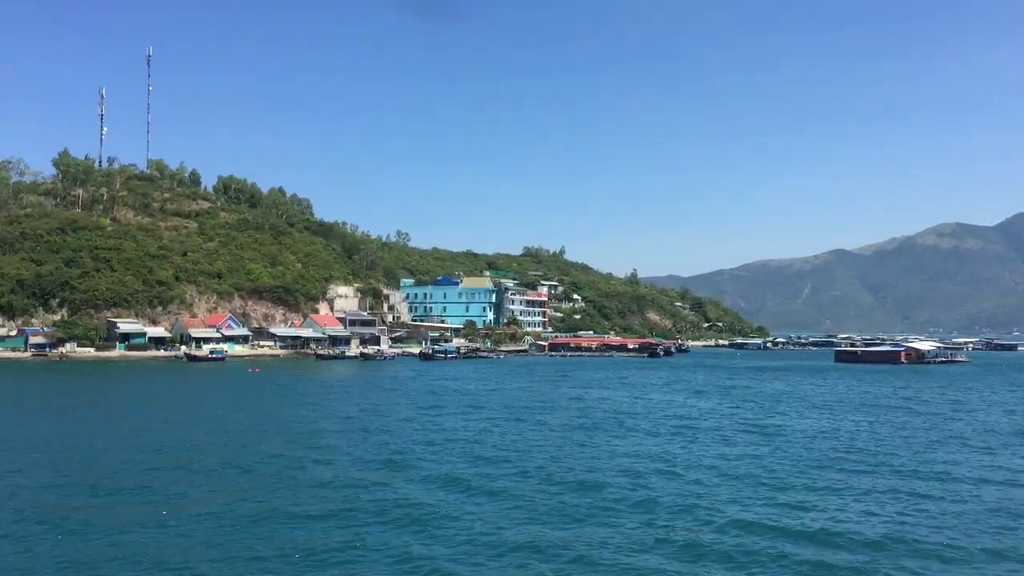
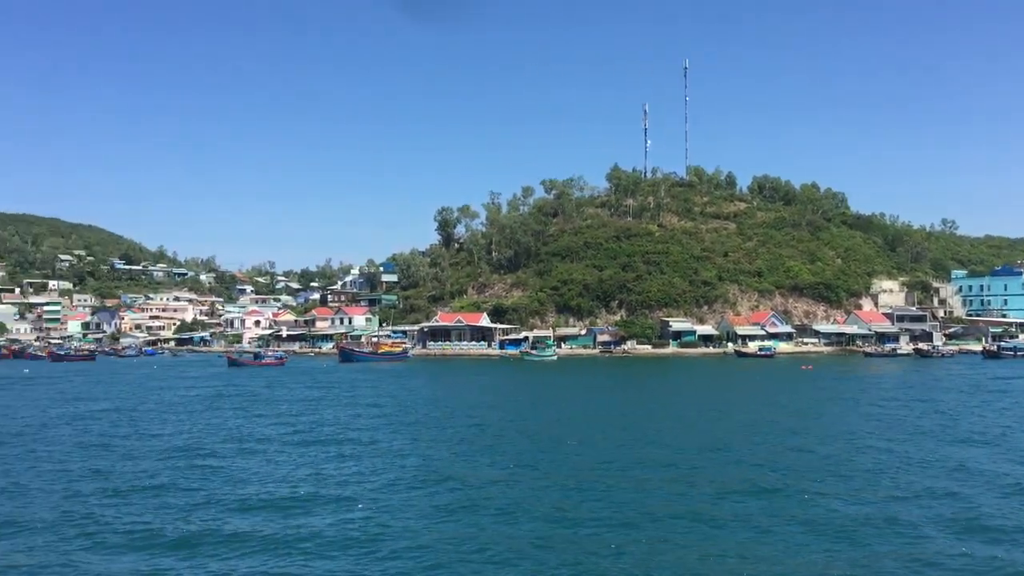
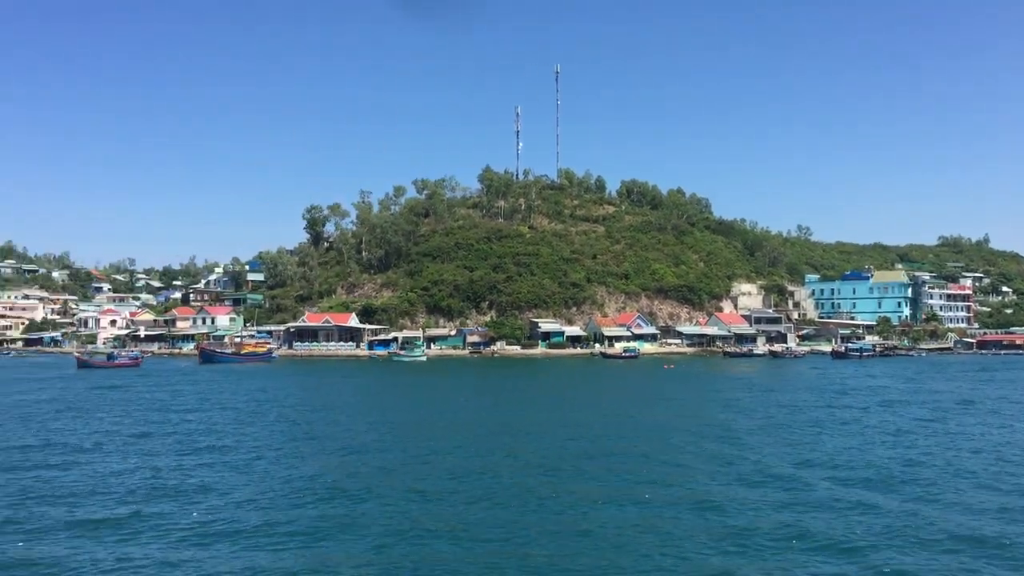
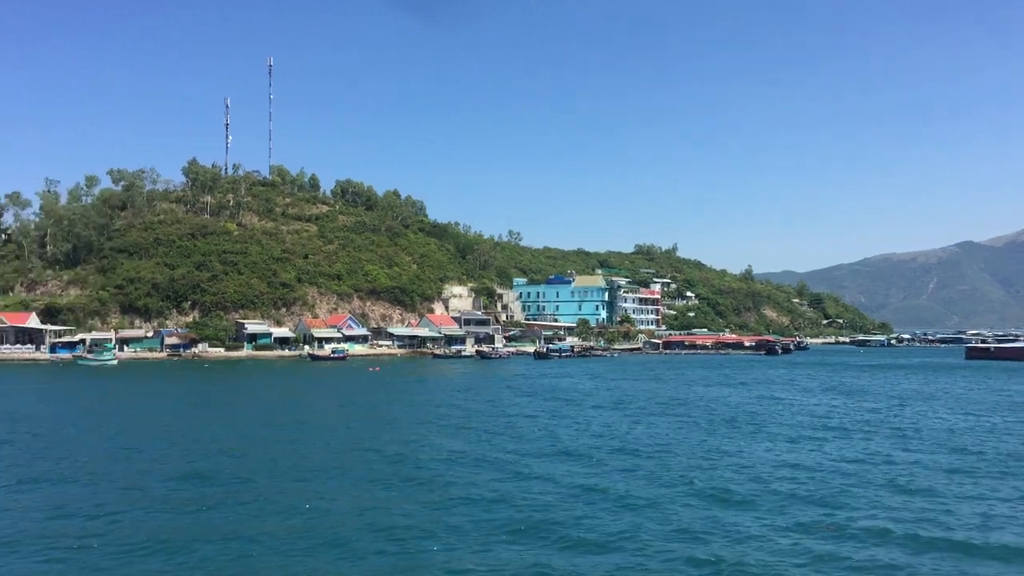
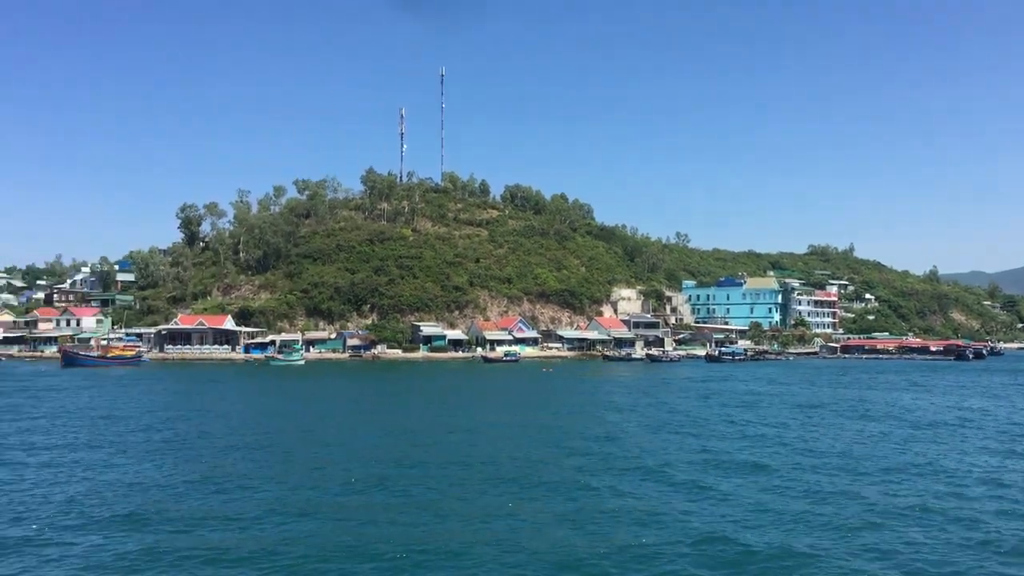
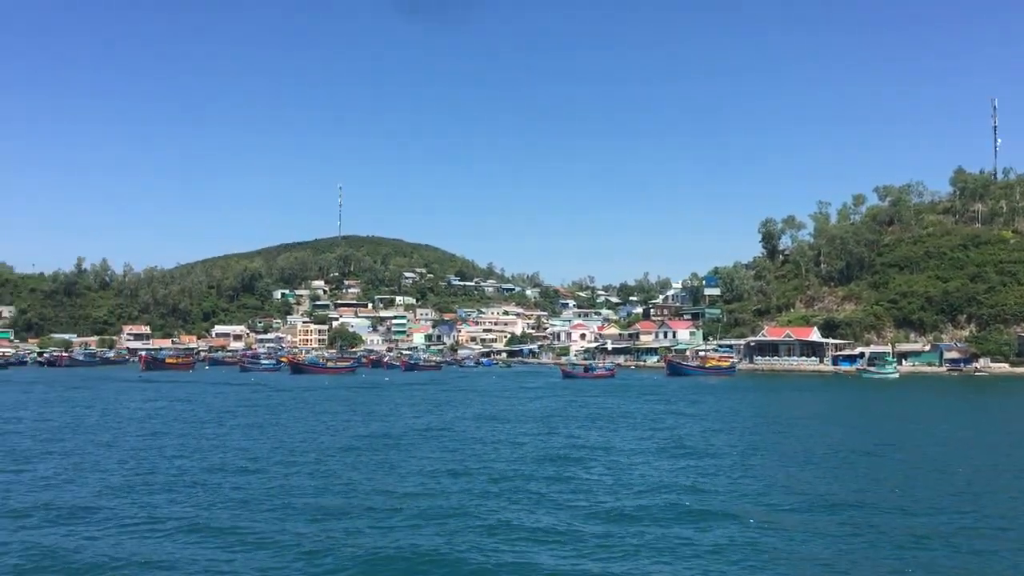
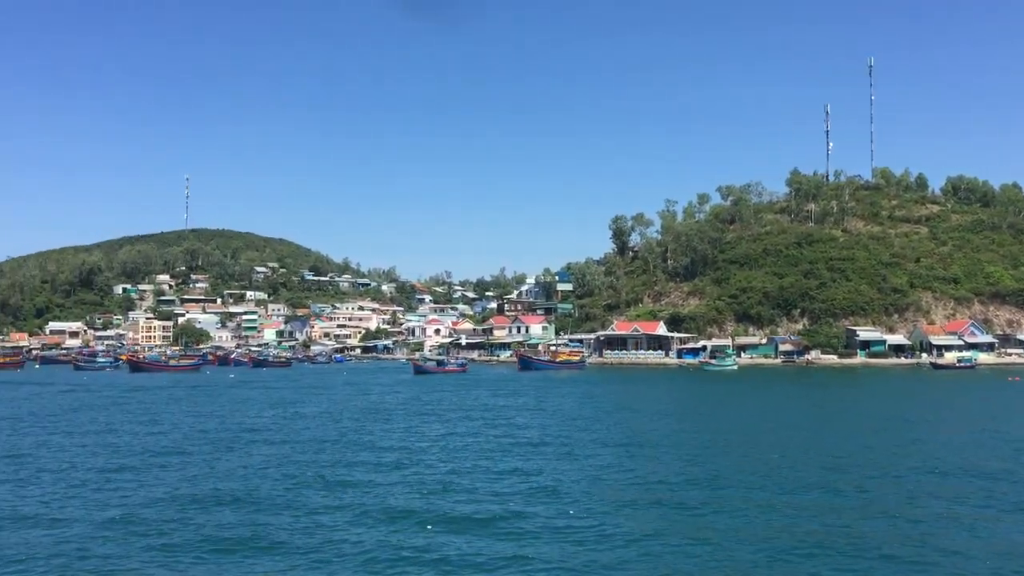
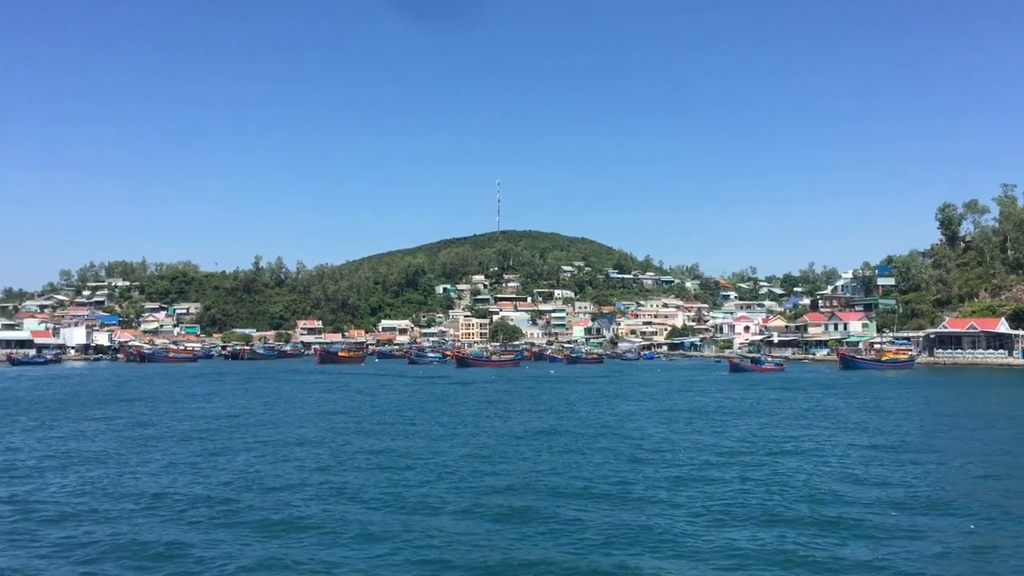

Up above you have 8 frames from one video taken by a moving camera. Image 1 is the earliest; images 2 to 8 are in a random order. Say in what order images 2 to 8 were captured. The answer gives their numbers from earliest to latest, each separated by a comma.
4, 5, 3, 2, 7, 6, 8
